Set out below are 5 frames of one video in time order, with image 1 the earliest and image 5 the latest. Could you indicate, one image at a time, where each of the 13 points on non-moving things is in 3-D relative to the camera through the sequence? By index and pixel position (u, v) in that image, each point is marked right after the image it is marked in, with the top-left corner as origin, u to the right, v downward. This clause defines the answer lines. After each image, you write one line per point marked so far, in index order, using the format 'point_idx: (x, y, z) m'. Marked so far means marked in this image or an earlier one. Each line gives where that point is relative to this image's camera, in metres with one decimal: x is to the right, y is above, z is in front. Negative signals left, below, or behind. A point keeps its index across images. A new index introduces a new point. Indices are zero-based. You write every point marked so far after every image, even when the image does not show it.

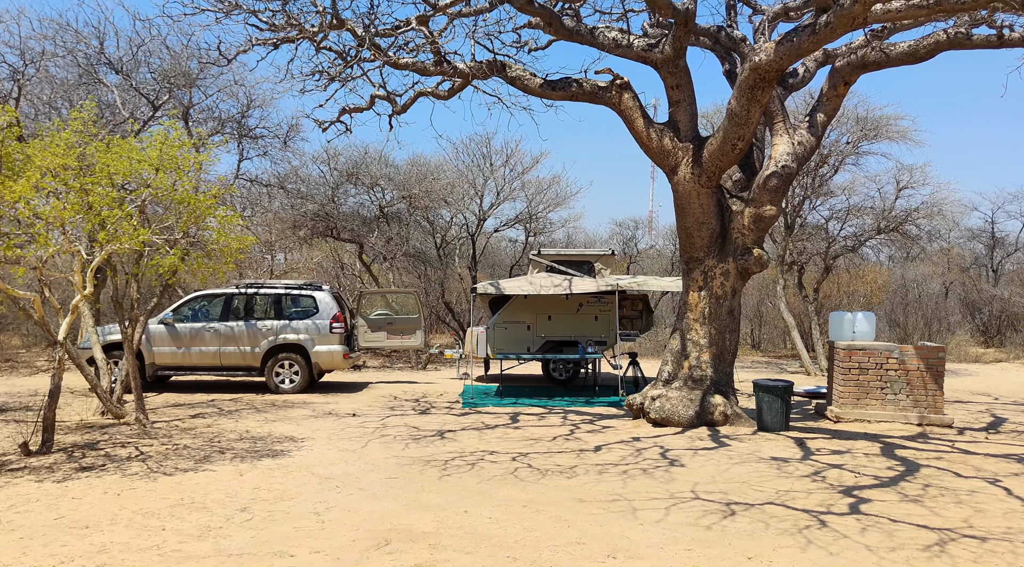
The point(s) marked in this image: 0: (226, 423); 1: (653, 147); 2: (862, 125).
0: (-3.6, -1.8, +10.2) m
1: (+1.7, +1.7, +9.9) m
2: (+6.8, +3.1, +15.7) m
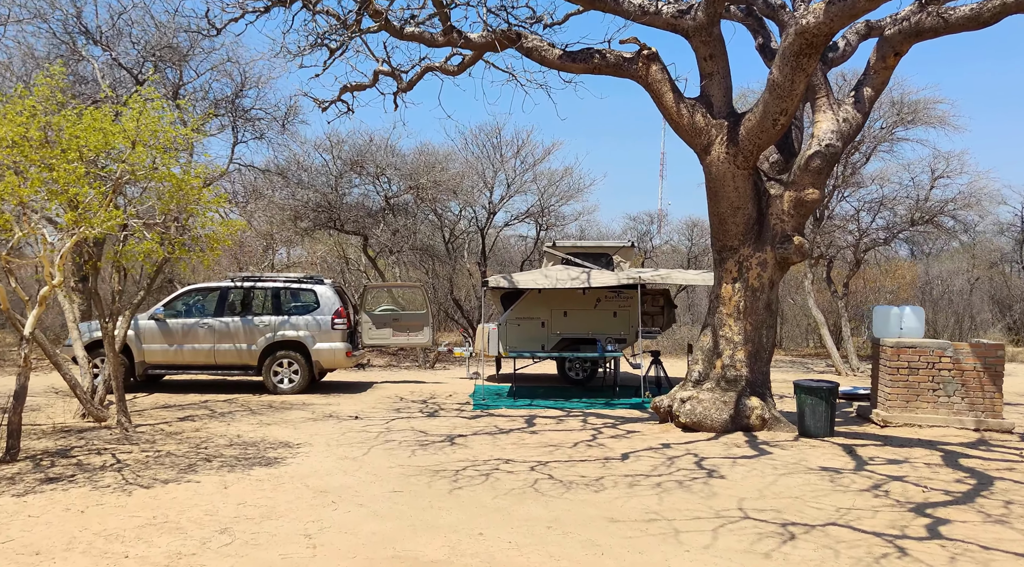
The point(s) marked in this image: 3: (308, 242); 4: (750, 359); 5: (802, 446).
0: (-3.4, -1.7, +9.4) m
1: (+1.9, +1.8, +9.1) m
2: (+7.0, +3.2, +14.8) m
3: (-4.7, +0.9, +18.5) m
4: (+2.7, -0.9, +9.2) m
5: (+2.9, -1.7, +8.2) m
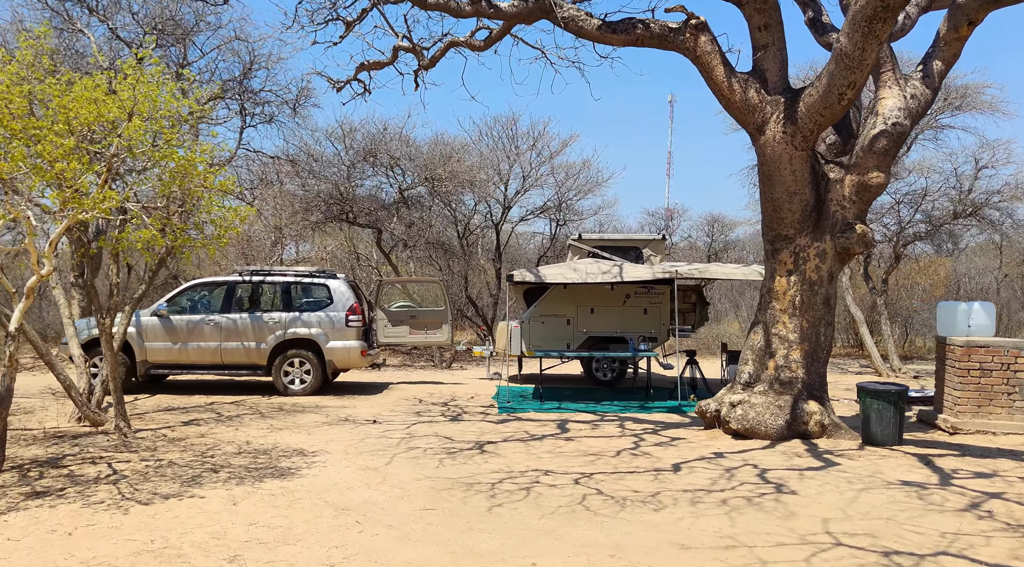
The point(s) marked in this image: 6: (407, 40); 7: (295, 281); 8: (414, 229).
0: (-3.0, -1.6, +8.6) m
1: (+2.3, +1.9, +8.3) m
2: (+7.4, +3.3, +14.0) m
3: (-4.3, +1.0, +17.7) m
4: (+3.0, -0.8, +8.4) m
5: (+3.3, -1.6, +7.4) m
6: (-1.2, +2.8, +9.5) m
7: (-3.2, 0.0, +11.8) m
8: (-2.0, +1.1, +16.6) m
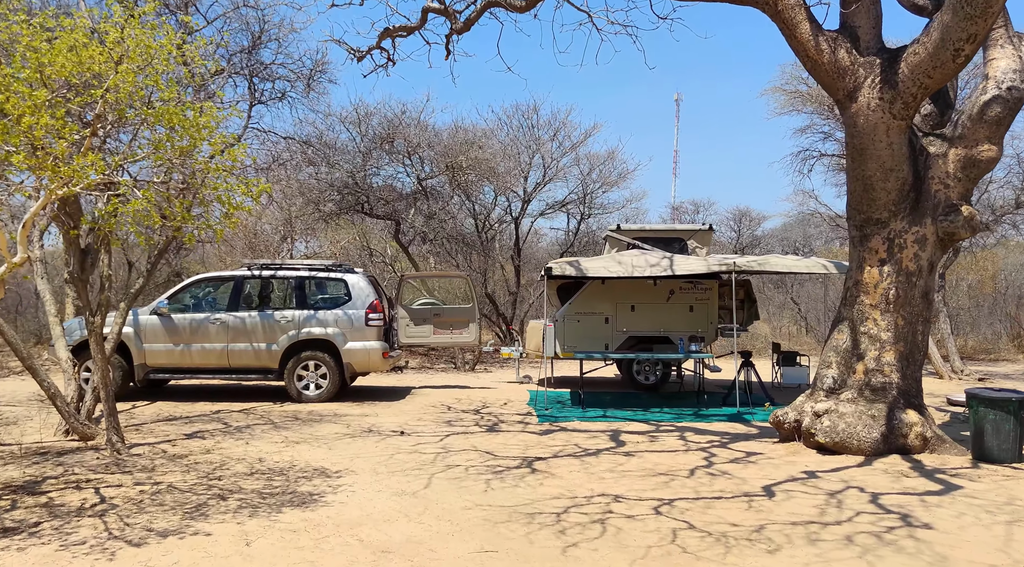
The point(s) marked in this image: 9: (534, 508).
0: (-2.6, -1.5, +7.5) m
1: (+2.7, +1.9, +7.1) m
2: (+7.9, +3.4, +12.8) m
3: (-3.7, +1.1, +16.6) m
4: (+3.5, -0.7, +7.3) m
5: (+3.7, -1.5, +6.3) m
6: (-0.8, +2.9, +8.4) m
7: (-2.7, +0.1, +10.7) m
8: (-1.5, +1.2, +15.5) m
9: (+0.1, -1.5, +5.5) m
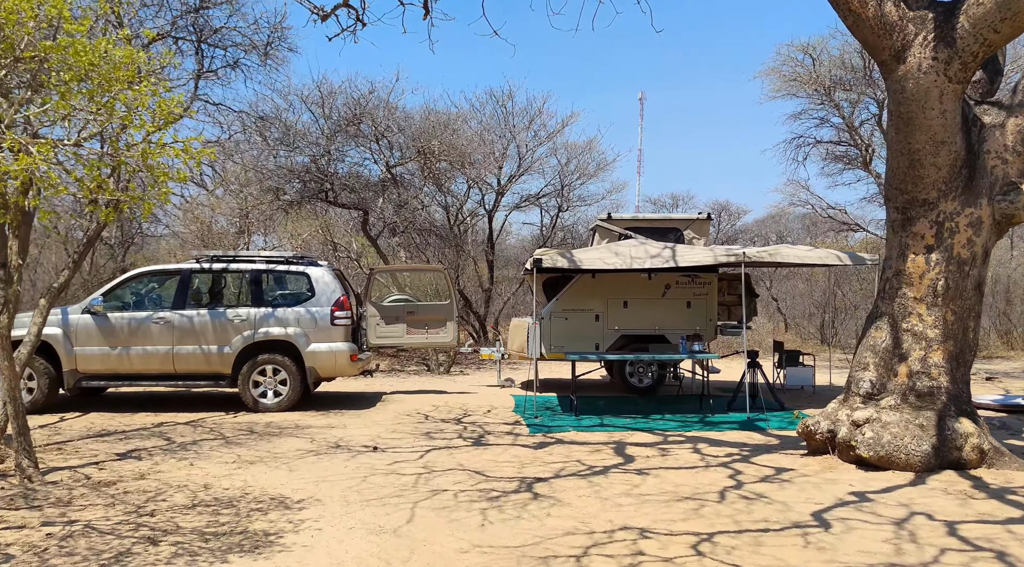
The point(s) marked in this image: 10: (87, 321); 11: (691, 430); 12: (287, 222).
0: (-2.6, -1.5, +6.3) m
1: (+2.7, +2.0, +6.2) m
2: (+7.6, +3.5, +12.1) m
3: (-4.2, +1.2, +15.4) m
4: (+3.5, -0.6, +6.4) m
5: (+3.7, -1.4, +5.4) m
6: (-0.9, +3.0, +7.3) m
7: (-2.9, +0.2, +9.5) m
8: (-1.9, +1.3, +14.4) m
9: (+0.2, -1.5, +4.5) m
10: (-4.8, -0.4, +9.1) m
11: (+1.8, -1.5, +8.3) m
12: (-4.2, +1.2, +15.2) m
